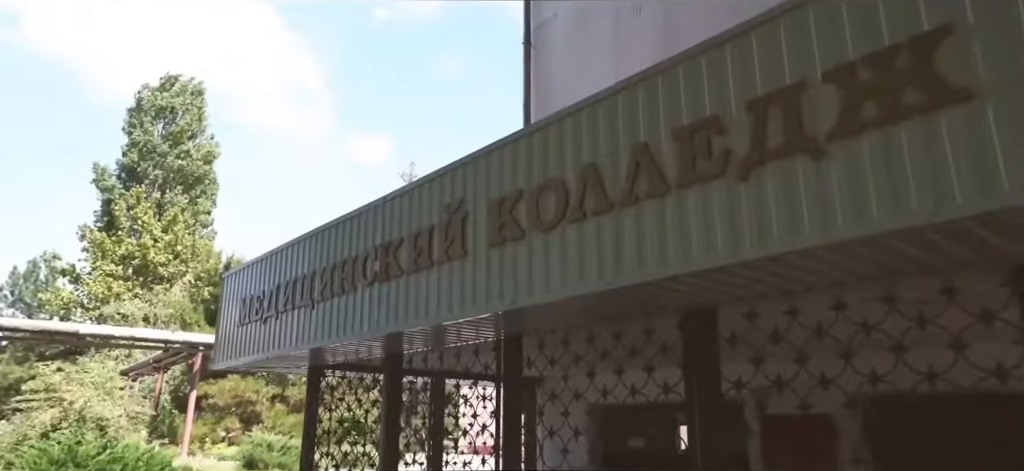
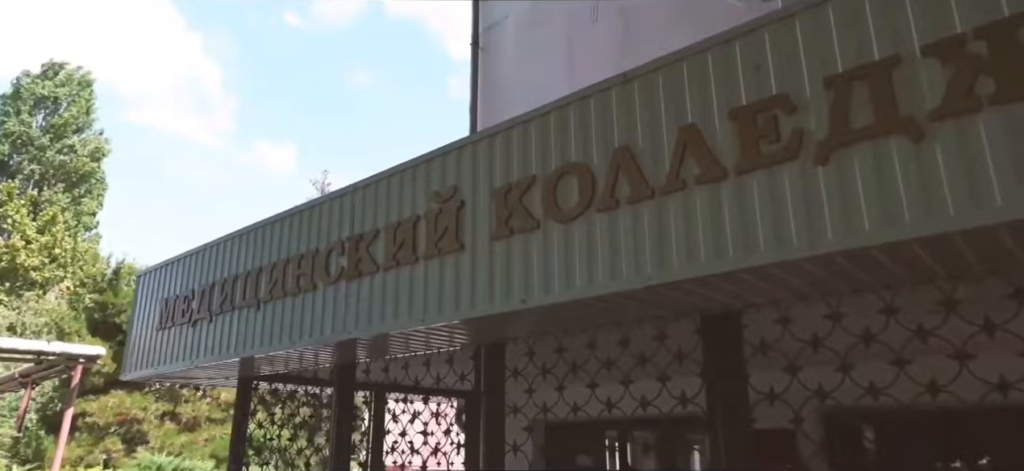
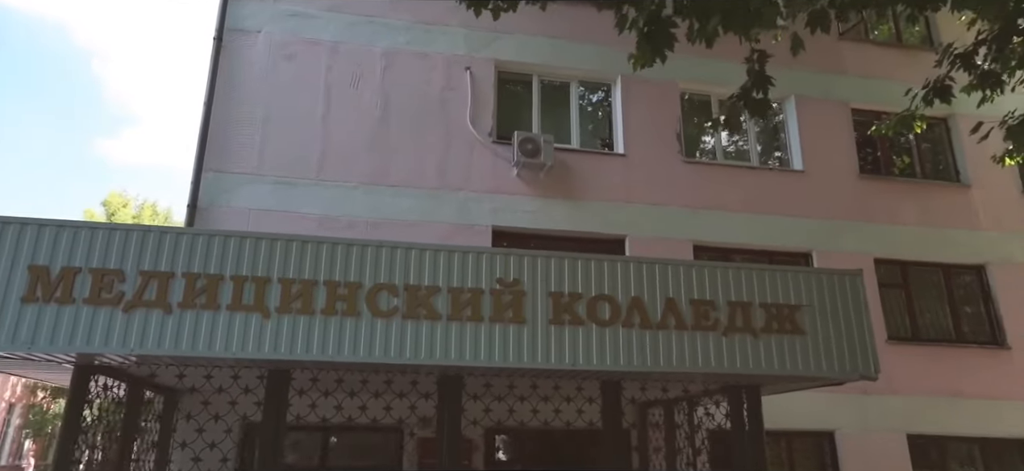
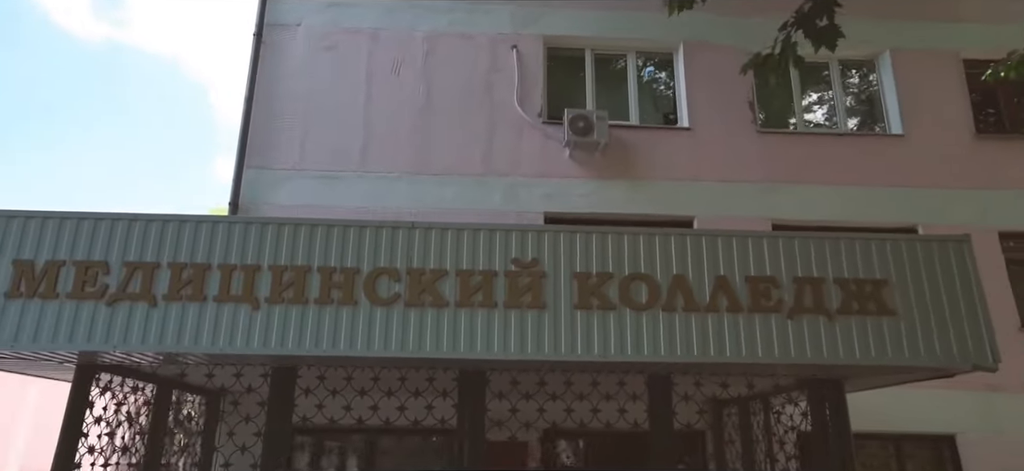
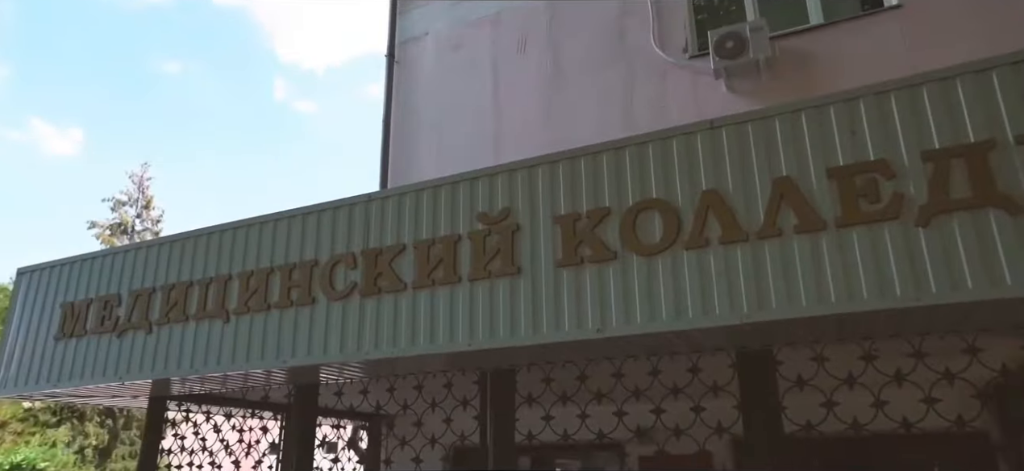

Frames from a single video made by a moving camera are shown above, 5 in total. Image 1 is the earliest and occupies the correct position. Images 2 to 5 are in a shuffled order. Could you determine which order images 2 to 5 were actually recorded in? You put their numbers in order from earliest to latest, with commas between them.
2, 5, 4, 3
